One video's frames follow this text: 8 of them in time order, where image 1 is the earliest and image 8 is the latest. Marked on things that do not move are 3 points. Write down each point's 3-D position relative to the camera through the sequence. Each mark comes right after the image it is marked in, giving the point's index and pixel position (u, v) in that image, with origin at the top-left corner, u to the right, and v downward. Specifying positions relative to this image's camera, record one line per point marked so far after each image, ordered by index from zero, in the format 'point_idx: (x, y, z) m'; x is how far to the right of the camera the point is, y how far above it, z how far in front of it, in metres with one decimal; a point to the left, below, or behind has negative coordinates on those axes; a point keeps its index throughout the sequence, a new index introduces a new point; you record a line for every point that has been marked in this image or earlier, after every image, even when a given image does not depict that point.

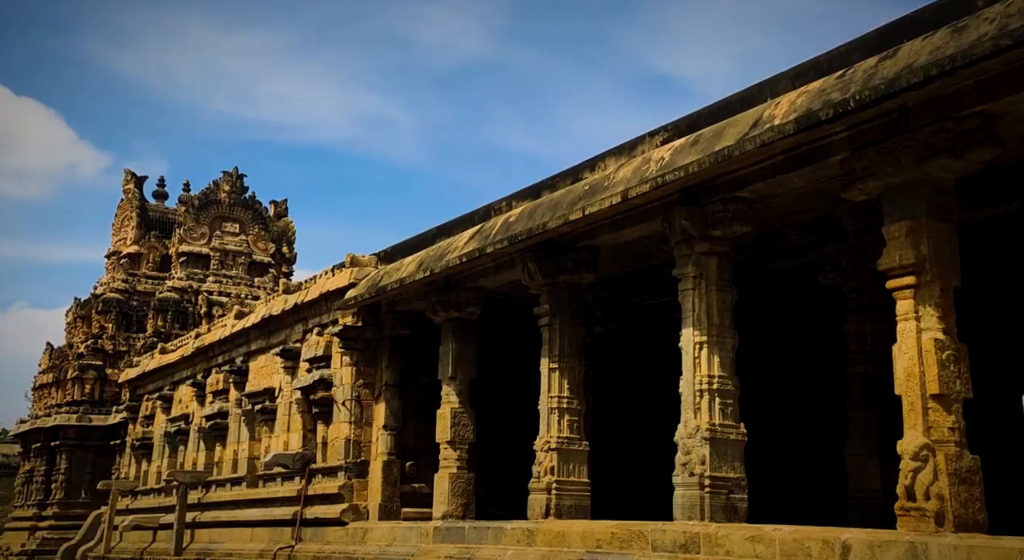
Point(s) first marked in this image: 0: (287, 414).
0: (-3.2, -1.9, +14.4) m
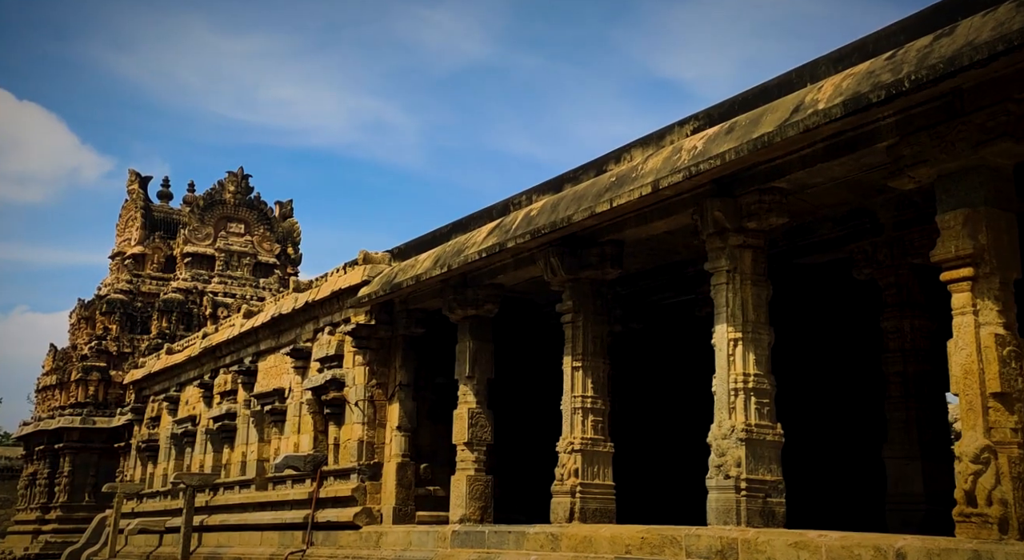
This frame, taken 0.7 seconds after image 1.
0: (-2.9, -1.8, +14.1) m
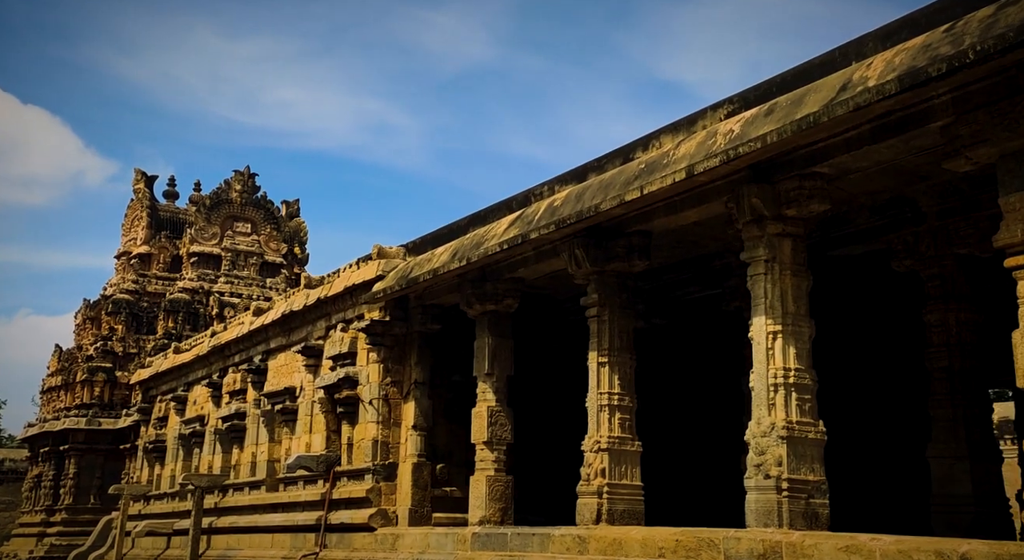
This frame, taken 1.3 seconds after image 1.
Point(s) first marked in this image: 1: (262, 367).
0: (-2.7, -1.8, +13.8) m
1: (-3.8, -1.3, +15.5) m
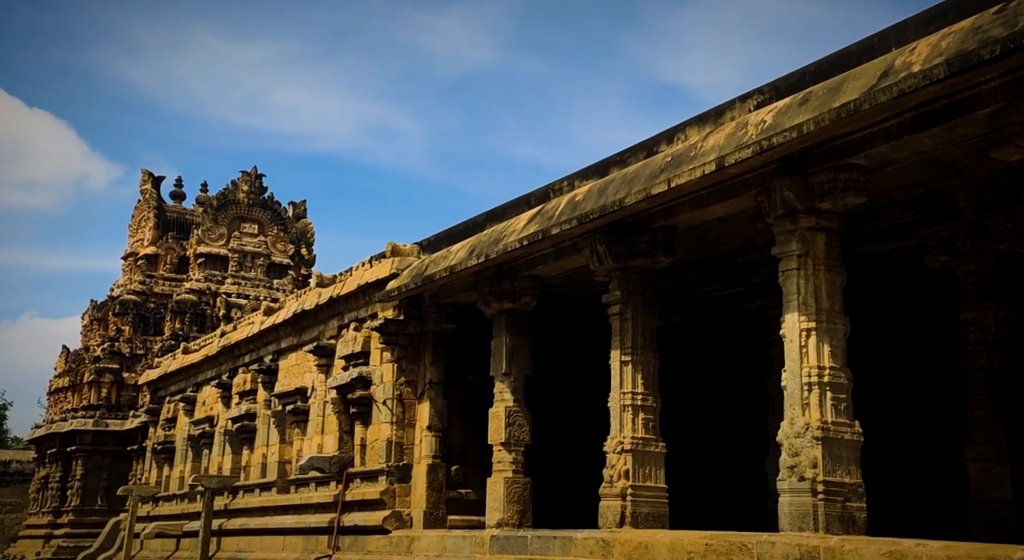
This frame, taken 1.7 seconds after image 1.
0: (-2.5, -1.8, +13.6) m
1: (-3.6, -1.3, +15.3) m
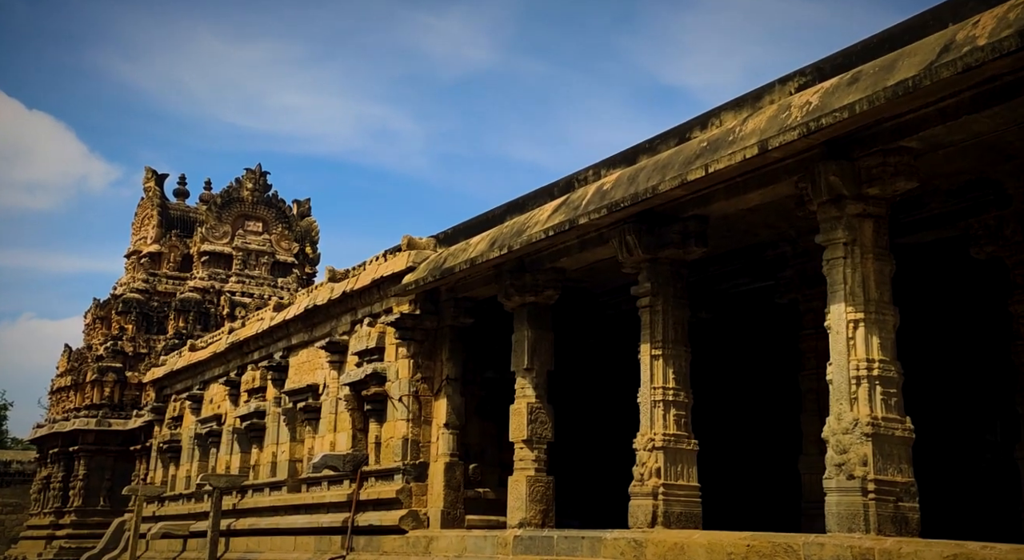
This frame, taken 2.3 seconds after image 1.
0: (-2.3, -1.7, +13.3) m
1: (-3.3, -1.2, +15.0) m
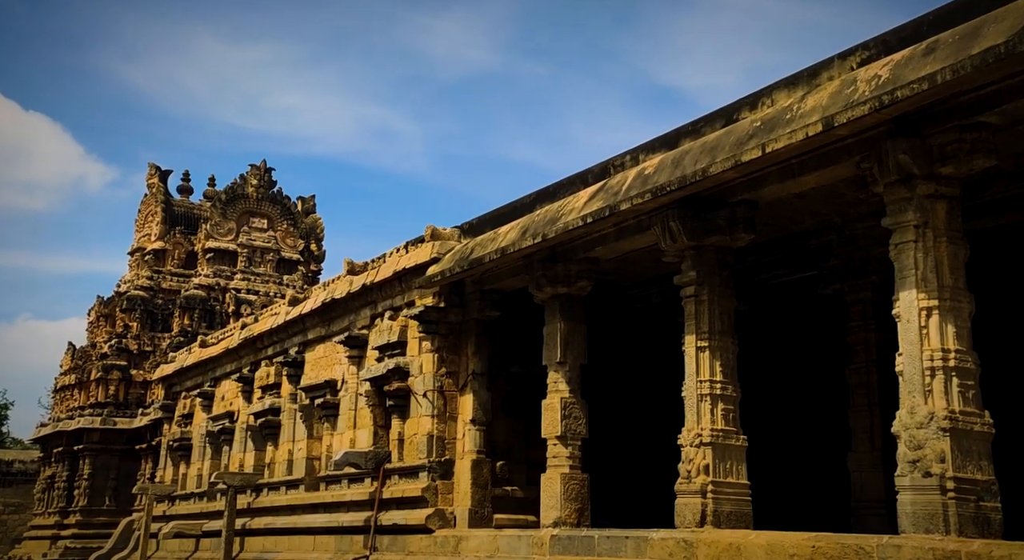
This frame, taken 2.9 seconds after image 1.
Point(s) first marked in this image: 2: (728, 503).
0: (-2.0, -1.6, +12.9) m
1: (-3.0, -1.1, +14.6) m
2: (+1.6, -1.7, +7.7) m
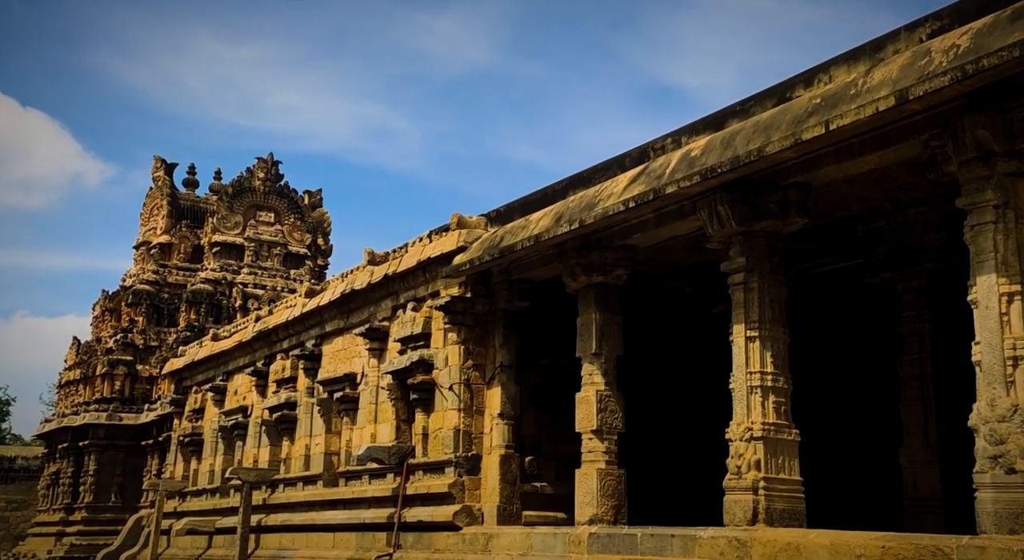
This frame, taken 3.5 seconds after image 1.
0: (-1.7, -1.5, +12.5) m
1: (-2.7, -1.0, +14.2) m
2: (+1.9, -1.6, +7.4) m
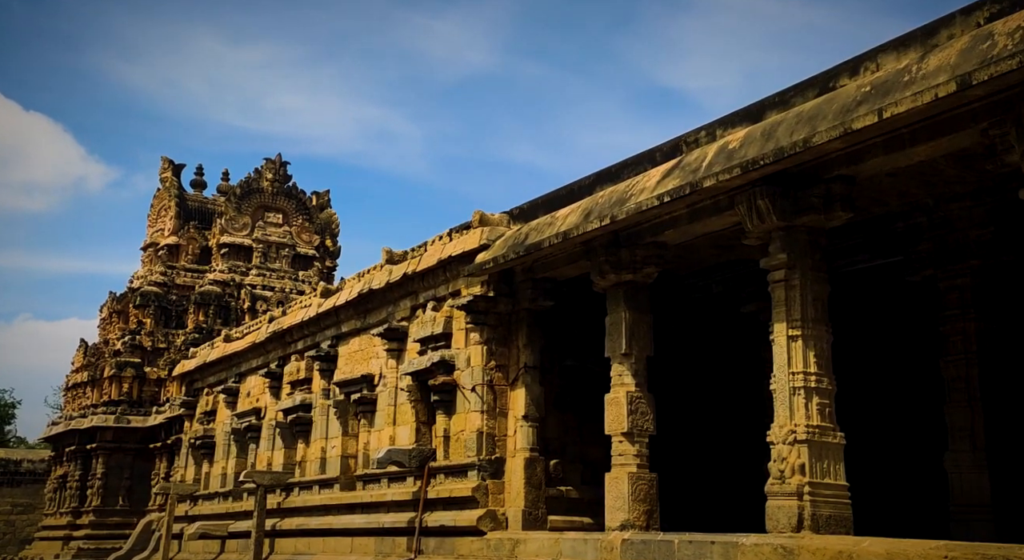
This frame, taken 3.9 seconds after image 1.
0: (-1.4, -1.5, +12.3) m
1: (-2.5, -1.0, +14.0) m
2: (+2.2, -1.5, +7.1) m
